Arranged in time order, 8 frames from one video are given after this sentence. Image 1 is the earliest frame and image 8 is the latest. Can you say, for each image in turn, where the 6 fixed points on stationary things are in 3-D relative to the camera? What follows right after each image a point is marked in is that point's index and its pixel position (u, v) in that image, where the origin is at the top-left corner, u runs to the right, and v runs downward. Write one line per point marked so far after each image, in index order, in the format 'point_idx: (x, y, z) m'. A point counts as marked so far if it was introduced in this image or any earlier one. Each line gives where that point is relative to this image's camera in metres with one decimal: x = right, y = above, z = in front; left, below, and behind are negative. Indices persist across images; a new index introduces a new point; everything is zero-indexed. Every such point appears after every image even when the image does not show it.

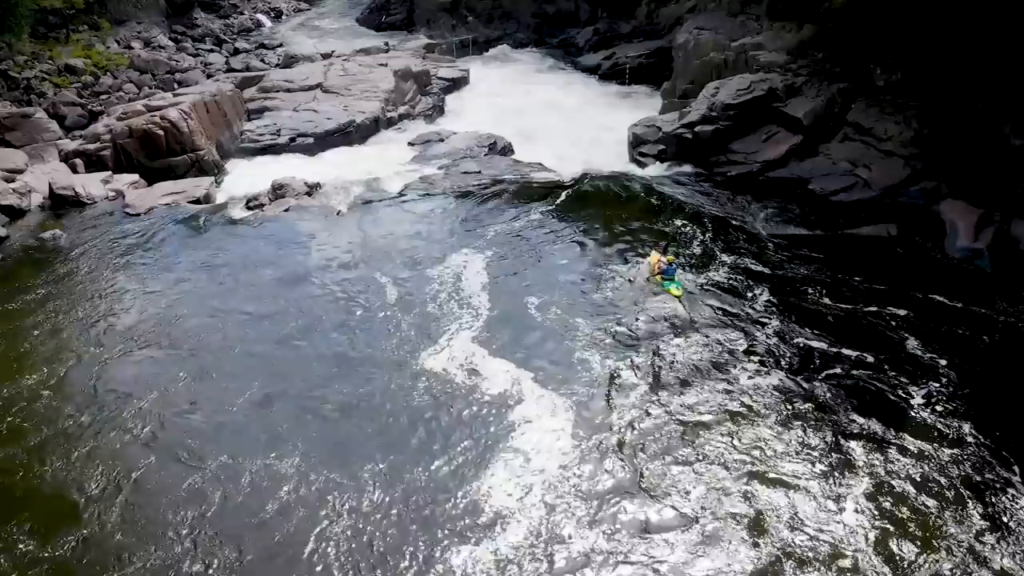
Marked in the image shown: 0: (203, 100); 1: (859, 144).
0: (-9.3, +5.6, +16.8) m
1: (+8.9, +3.8, +14.6) m
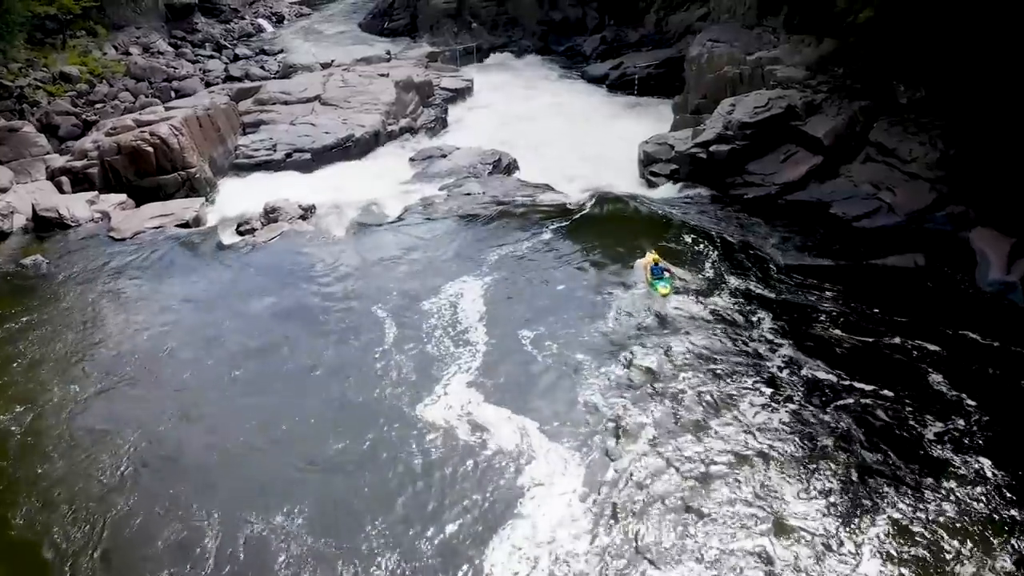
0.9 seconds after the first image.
0: (-9.1, +5.0, +16.1) m
1: (+9.1, +3.1, +13.9) m
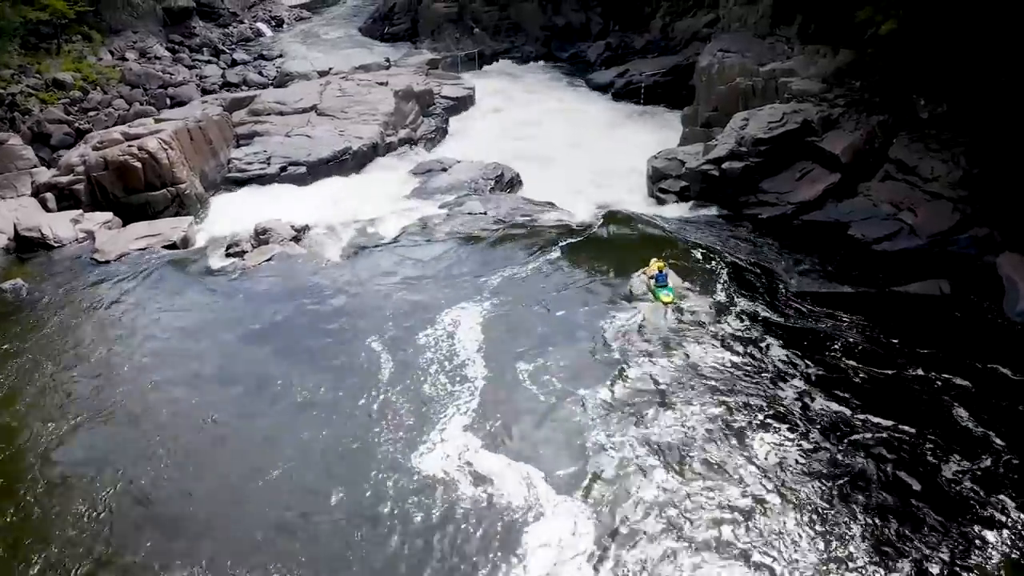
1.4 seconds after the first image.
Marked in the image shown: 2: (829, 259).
0: (-9.0, +4.4, +15.5) m
1: (+9.1, +2.5, +13.2) m
2: (+7.2, +0.6, +12.8) m
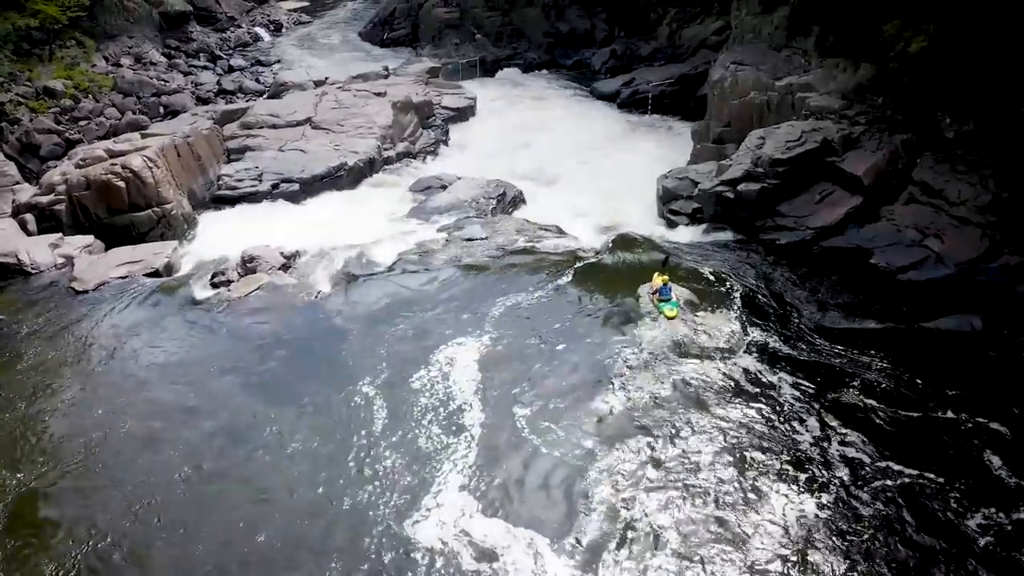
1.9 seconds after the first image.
0: (-9.0, +3.8, +14.8) m
1: (+9.2, +1.8, +12.4) m
2: (+7.2, 0.0, +12.0) m
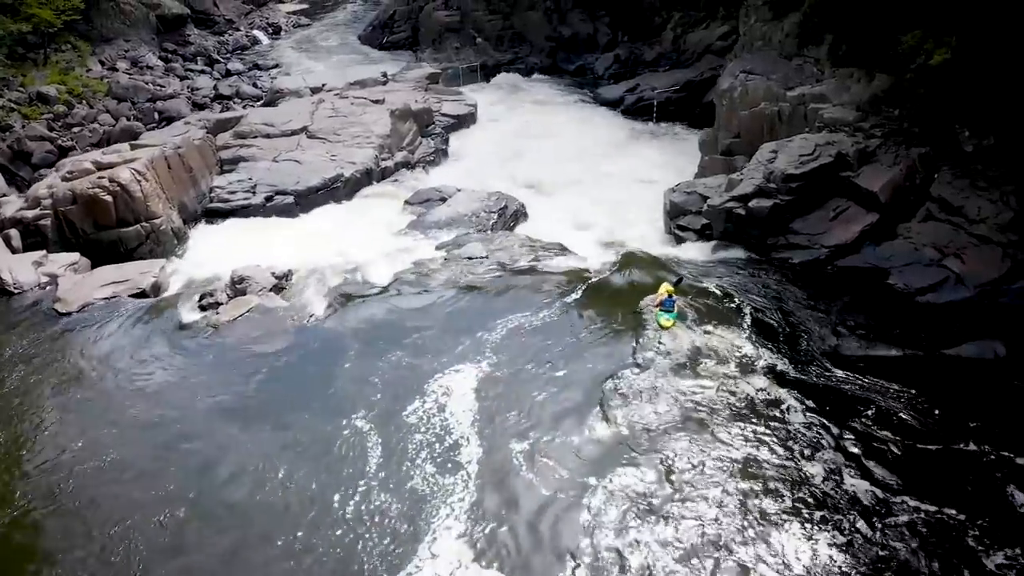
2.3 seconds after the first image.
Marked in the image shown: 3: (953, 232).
0: (-8.9, +3.3, +14.3) m
1: (+9.2, +1.3, +11.9) m
2: (+7.3, -0.5, +11.5) m
3: (+9.2, +1.2, +11.7) m
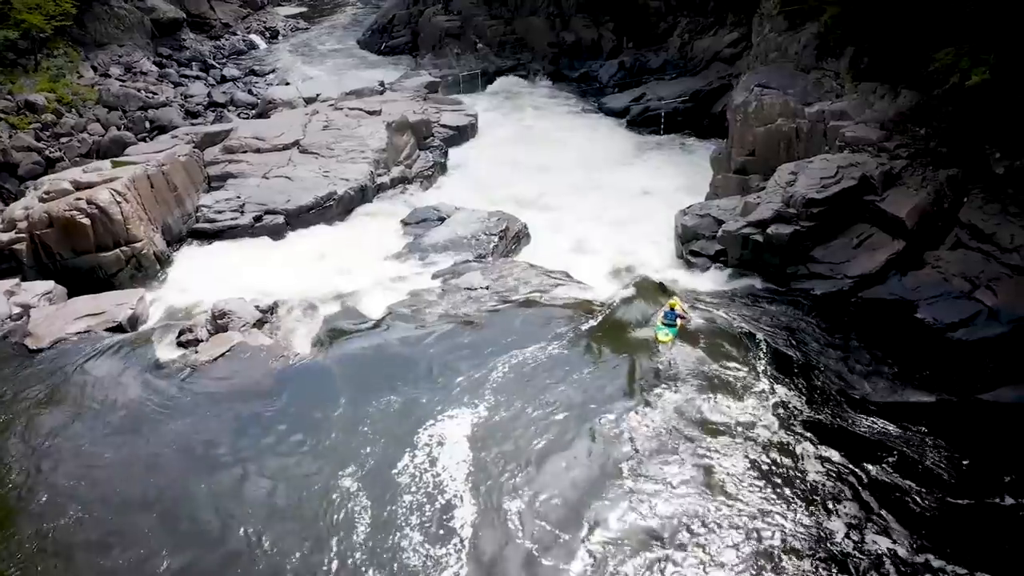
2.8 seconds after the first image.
0: (-8.9, +2.7, +13.6) m
1: (+9.2, +0.7, +11.1) m
2: (+7.3, -1.2, +10.7) m
3: (+9.2, +0.5, +10.9) m
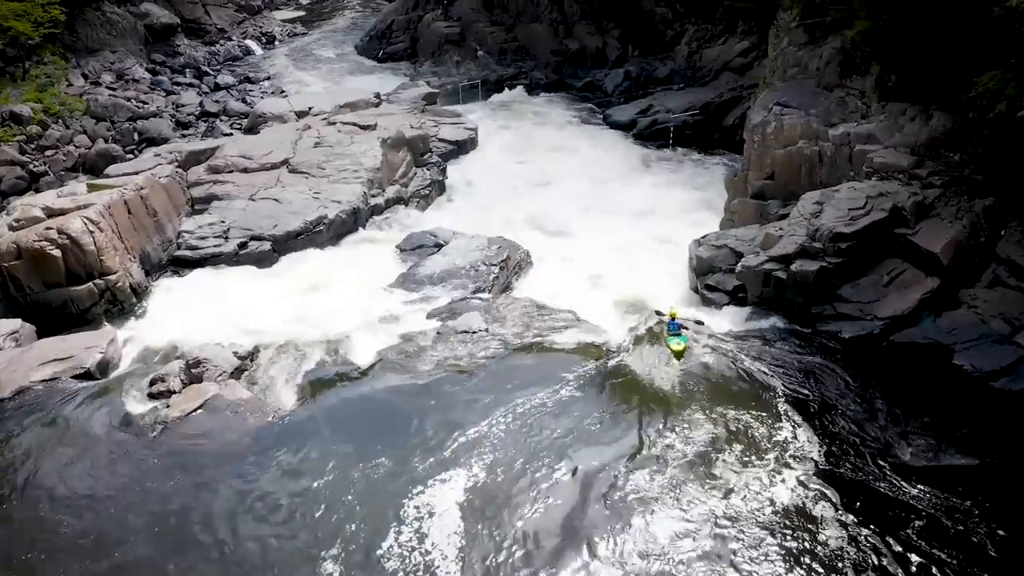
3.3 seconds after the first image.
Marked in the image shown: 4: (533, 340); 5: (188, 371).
0: (-8.9, +1.9, +12.7) m
1: (+9.3, -0.1, +10.2) m
2: (+7.3, -1.9, +9.8) m
3: (+9.2, -0.3, +10.0) m
4: (+0.4, -0.9, +11.0) m
5: (-5.8, -1.4, +10.1) m
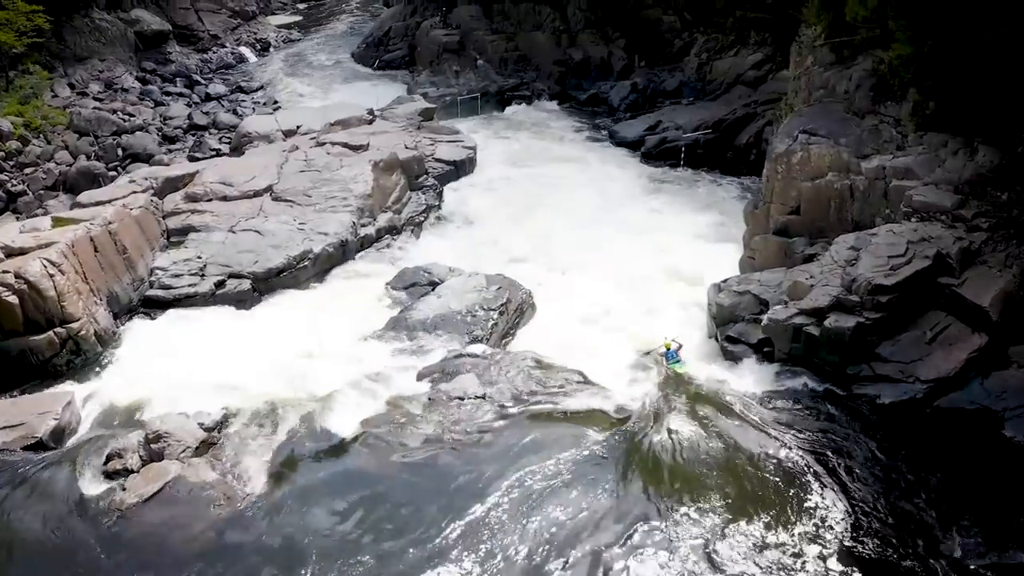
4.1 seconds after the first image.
0: (-8.9, +1.0, +11.7) m
1: (+9.3, -1.1, +9.1) m
2: (+7.3, -2.9, +8.7) m
3: (+9.2, -1.3, +8.9) m
4: (+0.4, -1.9, +9.9) m
5: (-5.8, -2.3, +9.0) m
